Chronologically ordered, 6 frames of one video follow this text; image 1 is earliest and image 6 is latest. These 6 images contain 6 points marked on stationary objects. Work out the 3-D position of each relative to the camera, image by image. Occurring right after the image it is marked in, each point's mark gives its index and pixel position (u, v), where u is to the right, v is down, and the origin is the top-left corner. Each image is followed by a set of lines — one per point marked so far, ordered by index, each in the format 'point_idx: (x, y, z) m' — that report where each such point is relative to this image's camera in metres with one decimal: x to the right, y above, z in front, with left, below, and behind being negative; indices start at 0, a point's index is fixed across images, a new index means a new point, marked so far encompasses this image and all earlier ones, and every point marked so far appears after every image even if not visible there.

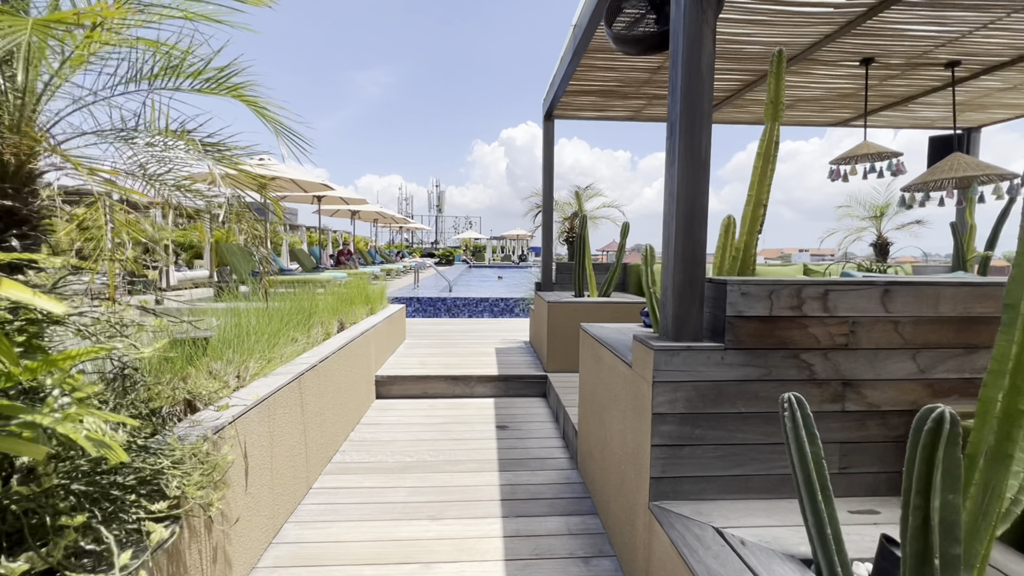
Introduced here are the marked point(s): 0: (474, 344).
0: (-0.4, -0.6, +5.2) m
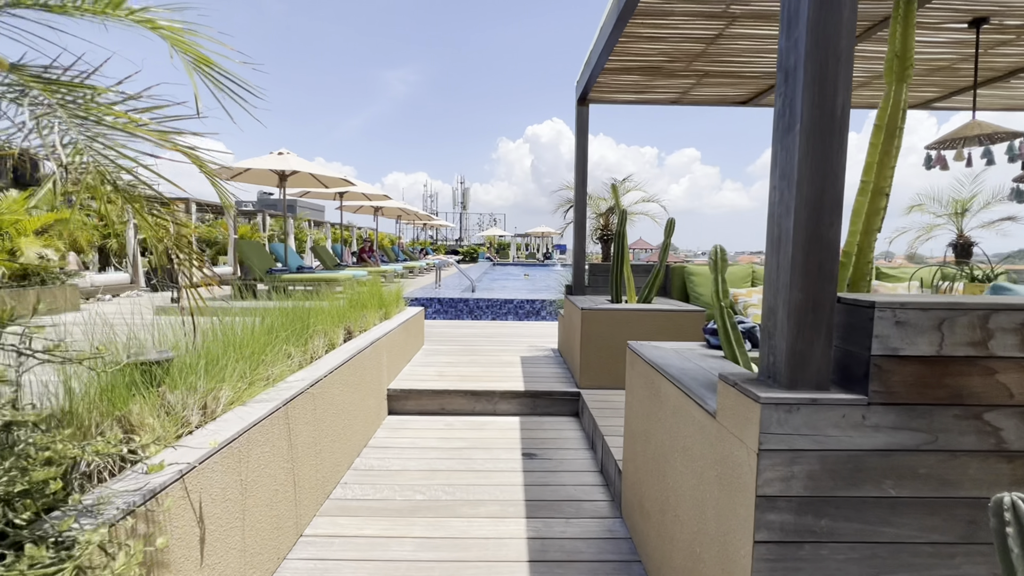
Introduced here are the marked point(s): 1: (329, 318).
0: (-0.2, -0.6, +4.7) m
1: (-1.2, -0.2, +3.0) m
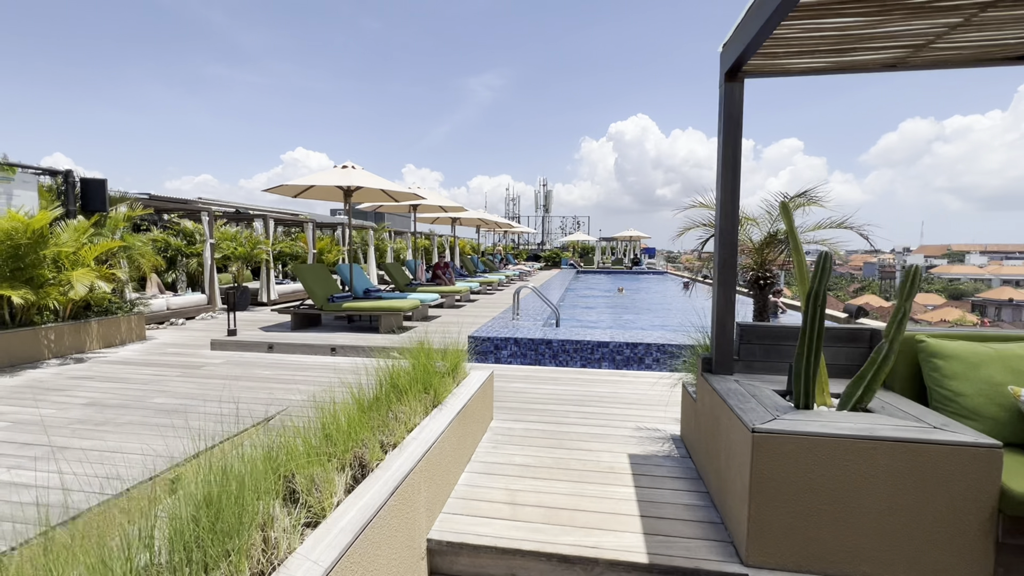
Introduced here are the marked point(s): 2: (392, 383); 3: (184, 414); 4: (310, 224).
0: (+0.6, -1.1, +3.4) m
1: (-0.7, -0.6, +1.8) m
2: (-0.7, -0.6, +2.7) m
3: (-2.6, -1.0, +3.8) m
4: (-5.1, +1.6, +11.9) m
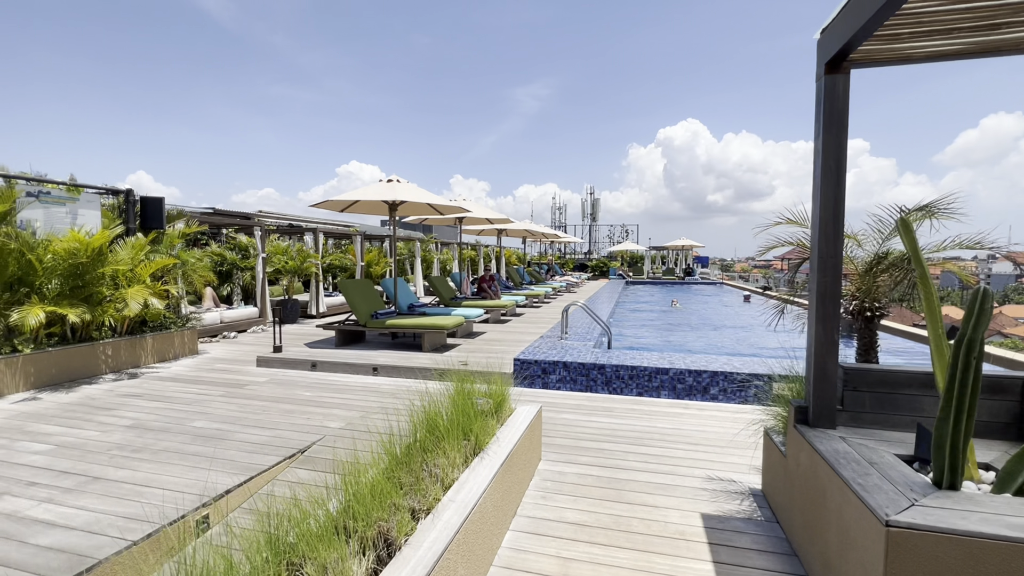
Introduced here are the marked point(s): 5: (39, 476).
0: (+0.9, -1.2, +2.9) m
1: (-0.6, -0.8, +1.5) m
2: (-0.4, -0.7, +2.4) m
3: (-2.2, -1.2, +3.6) m
4: (-3.9, +1.3, +12.0) m
5: (-3.0, -1.2, +3.0) m
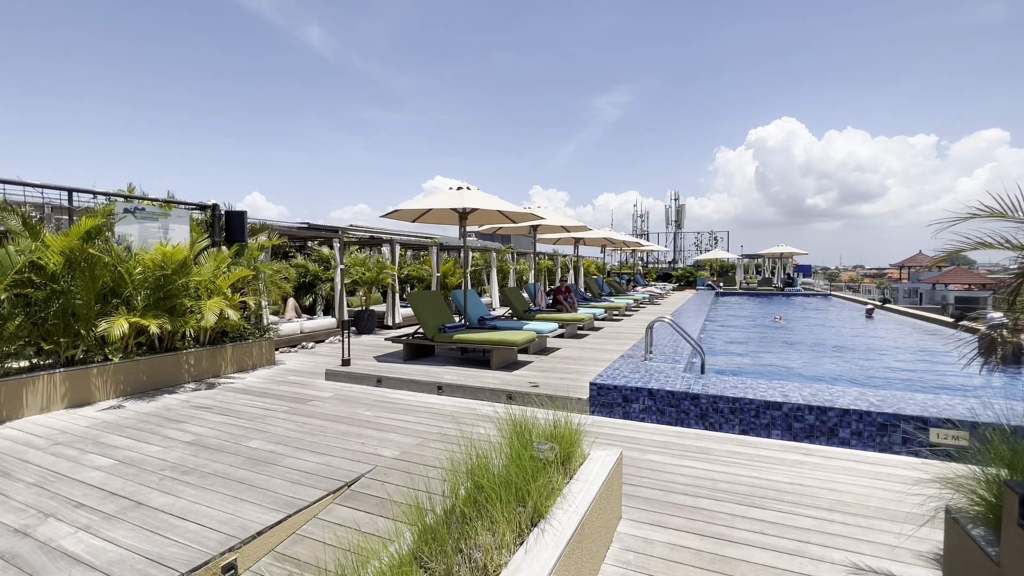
0: (+1.2, -1.3, +2.2) m
1: (-0.4, -0.8, +1.0) m
2: (-0.1, -0.8, +1.9) m
3: (-1.7, -1.3, +3.4) m
4: (-2.0, +1.0, +12.0) m
5: (-2.6, -1.3, +2.9) m
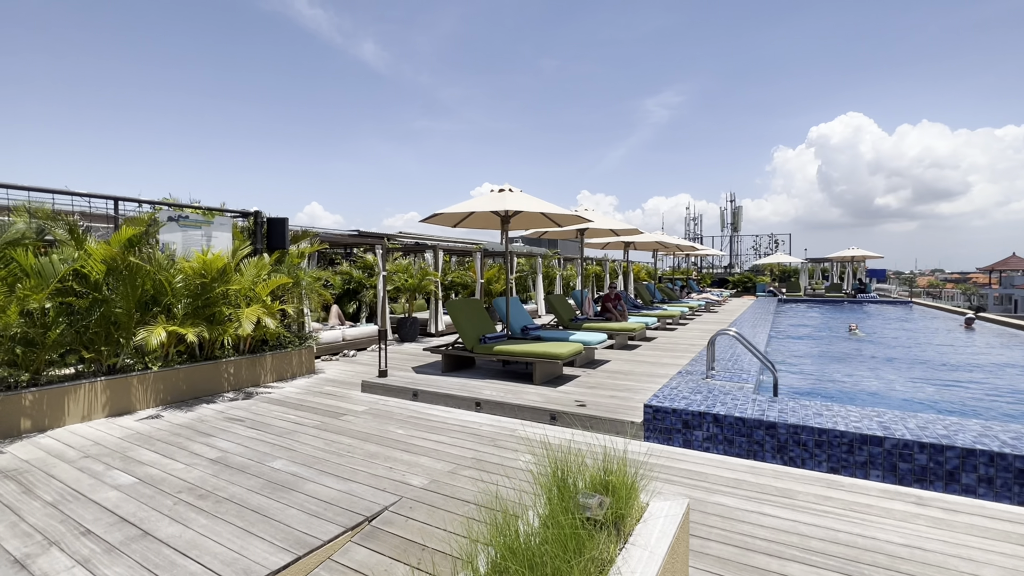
0: (+1.4, -1.4, +1.6) m
1: (-0.4, -0.9, +0.6) m
2: (0.0, -0.8, +1.5) m
3: (-1.5, -1.3, +3.1) m
4: (-0.9, +0.9, +11.7) m
5: (-2.4, -1.4, +2.8) m
